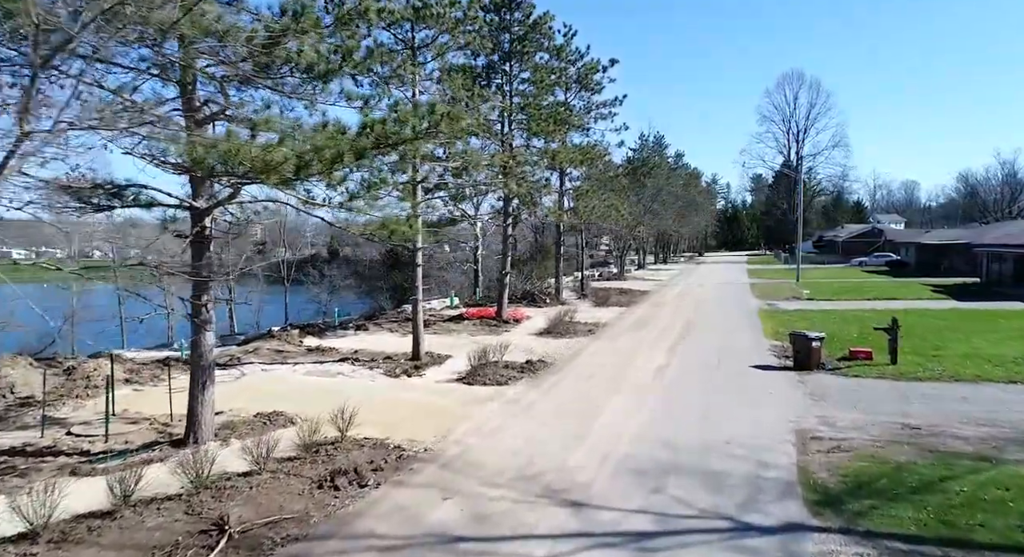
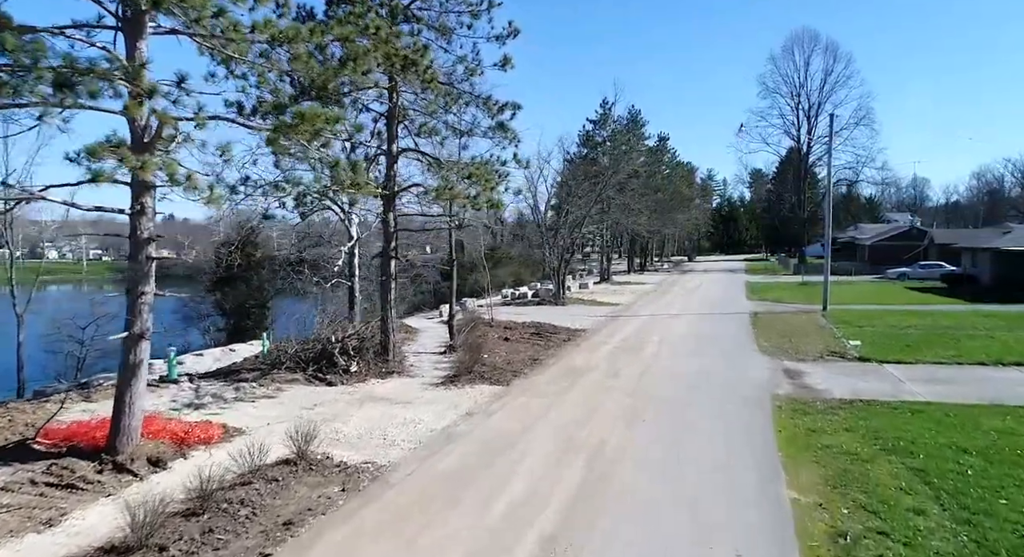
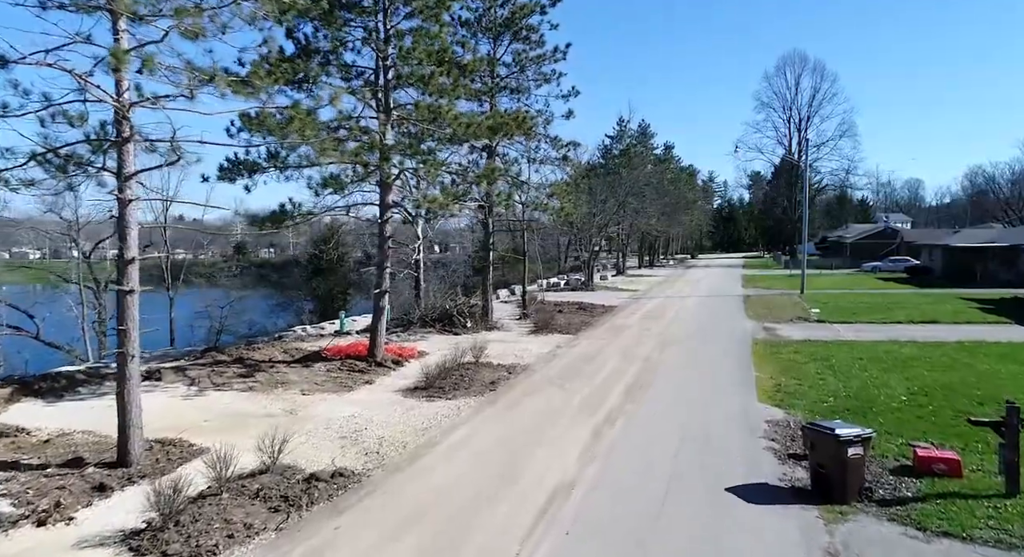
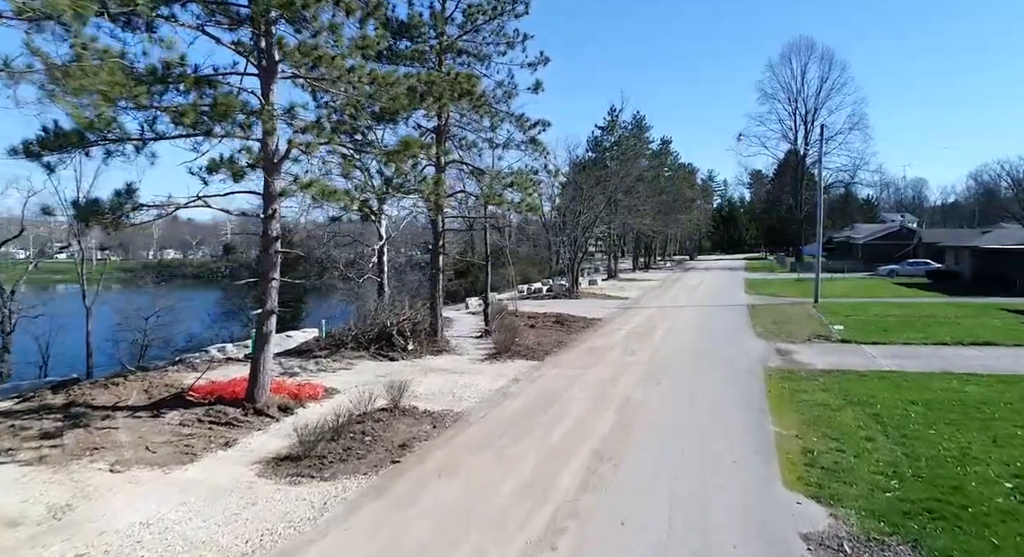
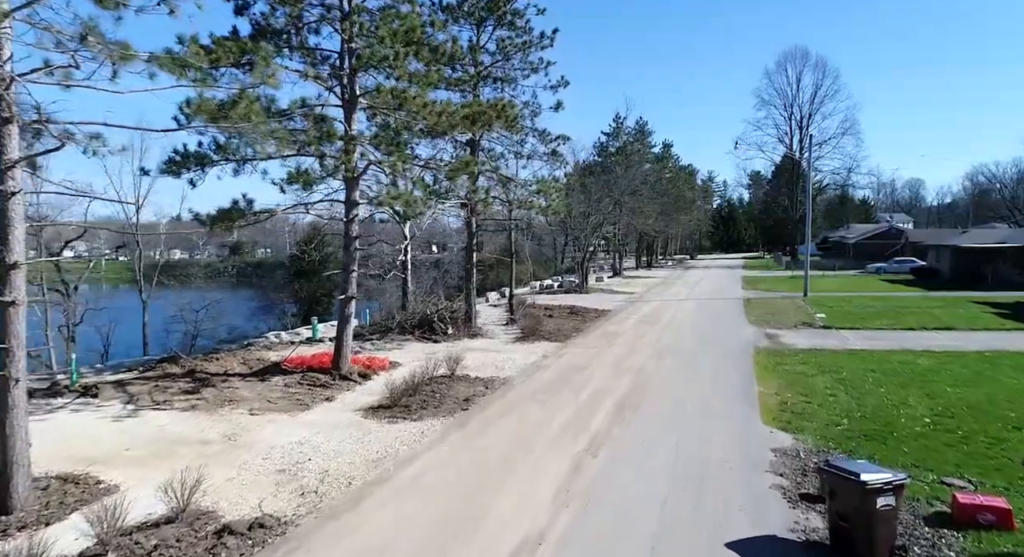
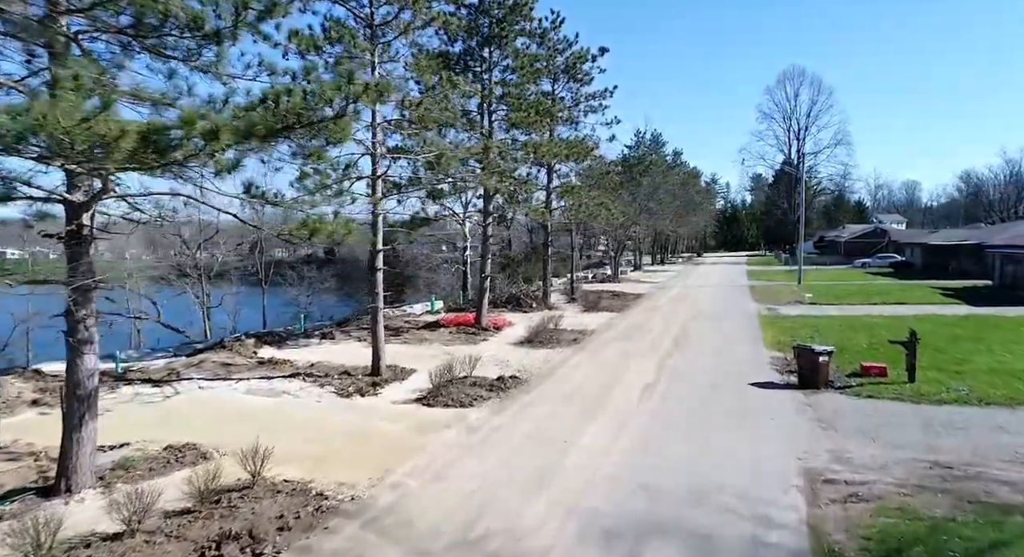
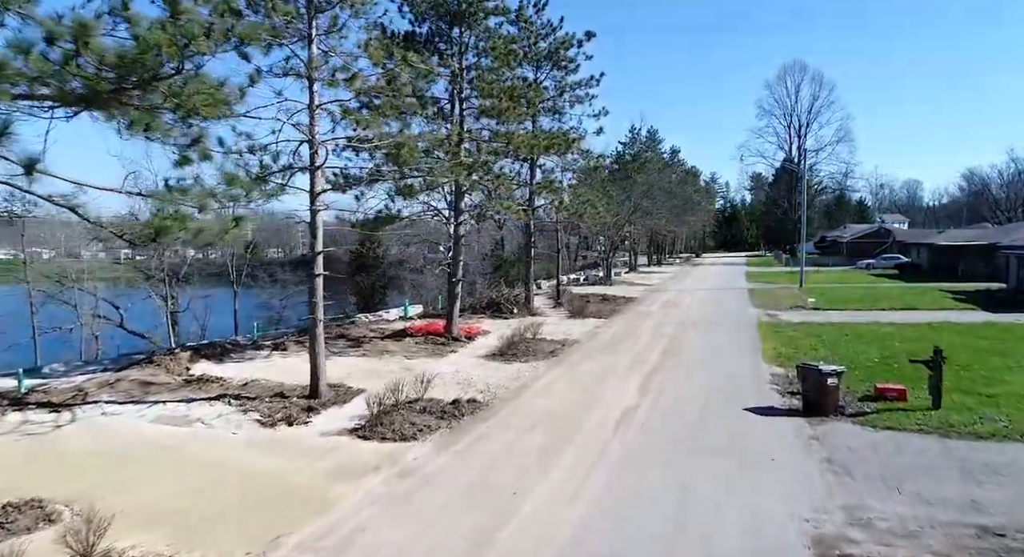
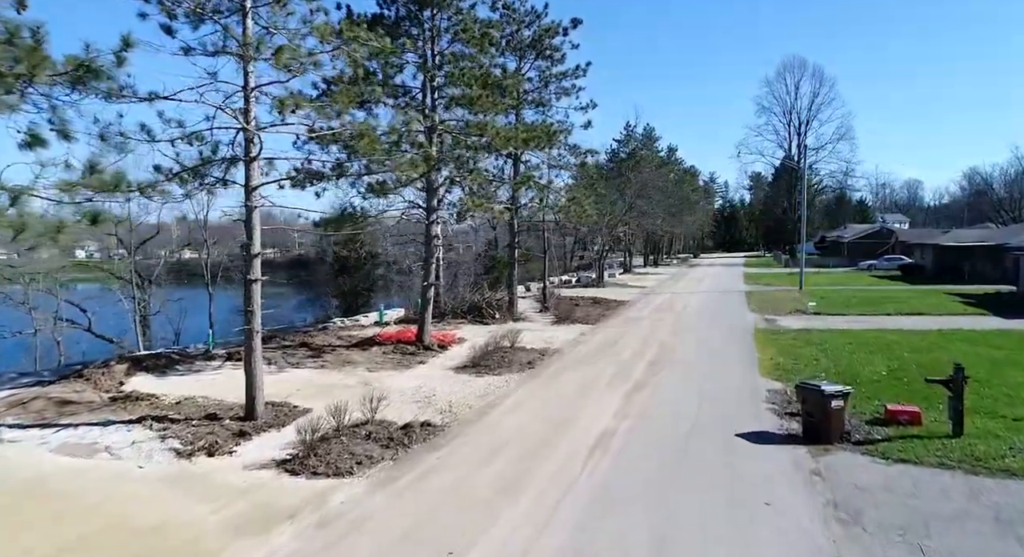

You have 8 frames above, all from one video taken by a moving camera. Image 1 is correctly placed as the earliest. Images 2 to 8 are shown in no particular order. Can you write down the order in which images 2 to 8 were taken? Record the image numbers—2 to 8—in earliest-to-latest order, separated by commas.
6, 7, 8, 3, 5, 4, 2
